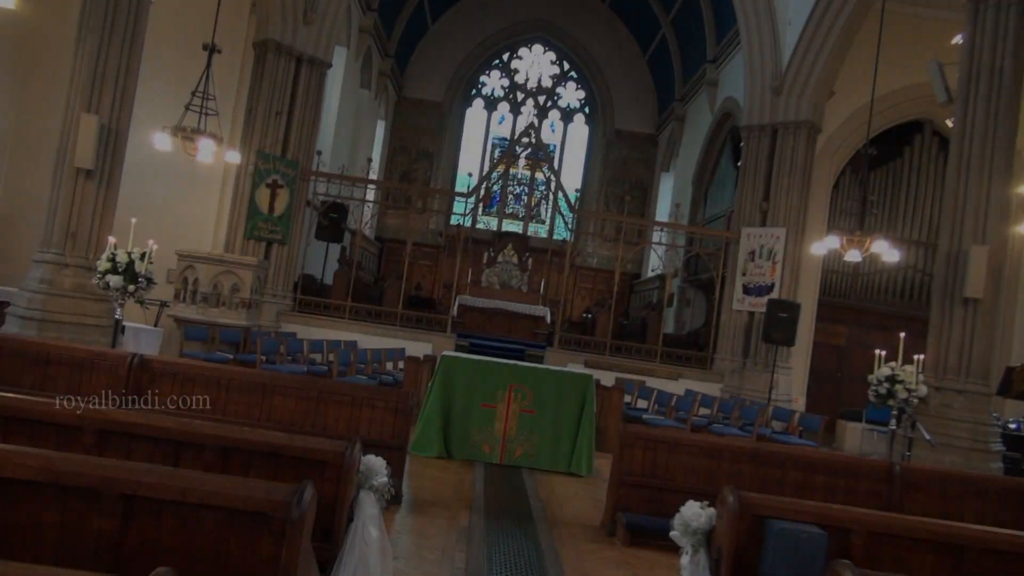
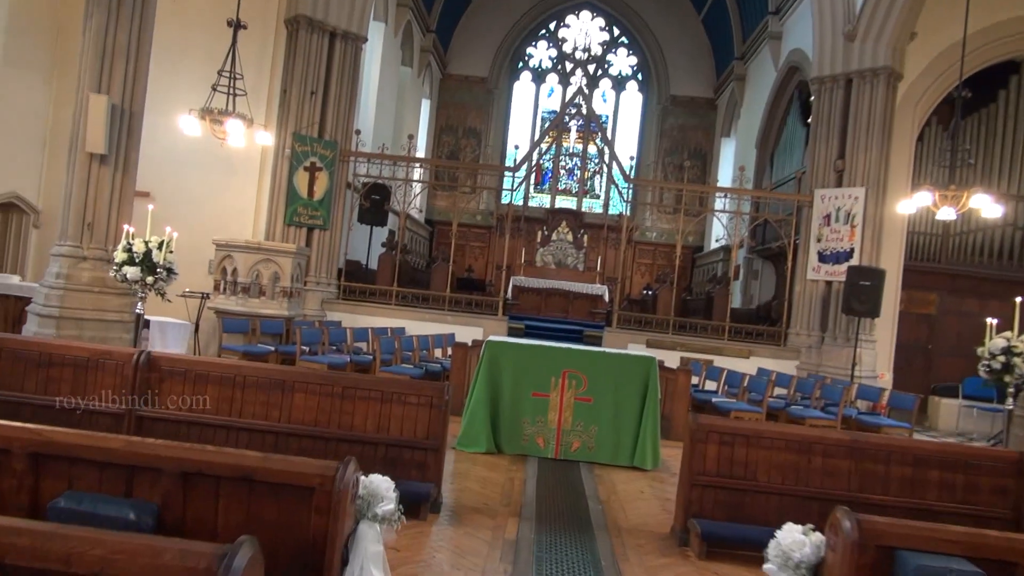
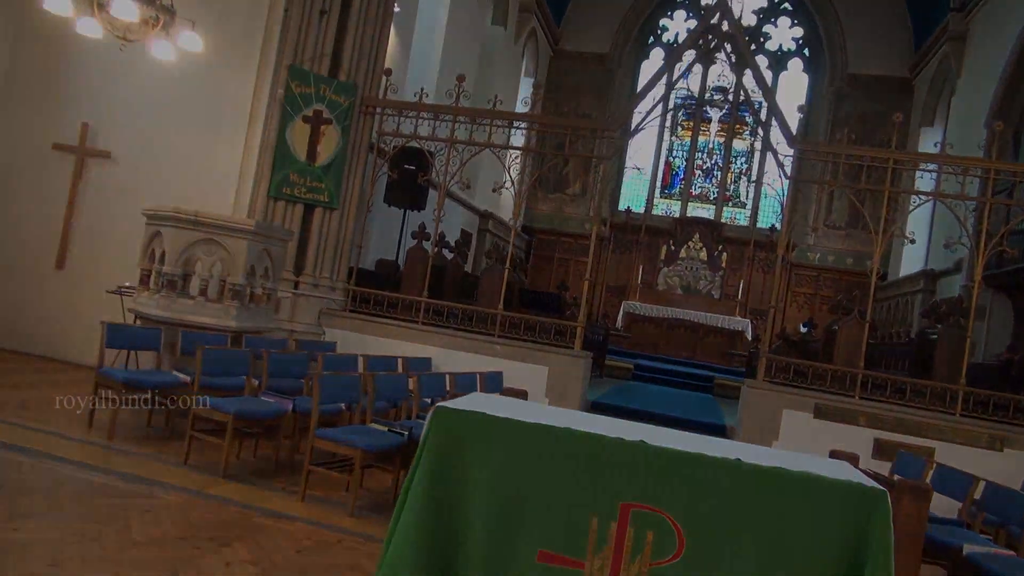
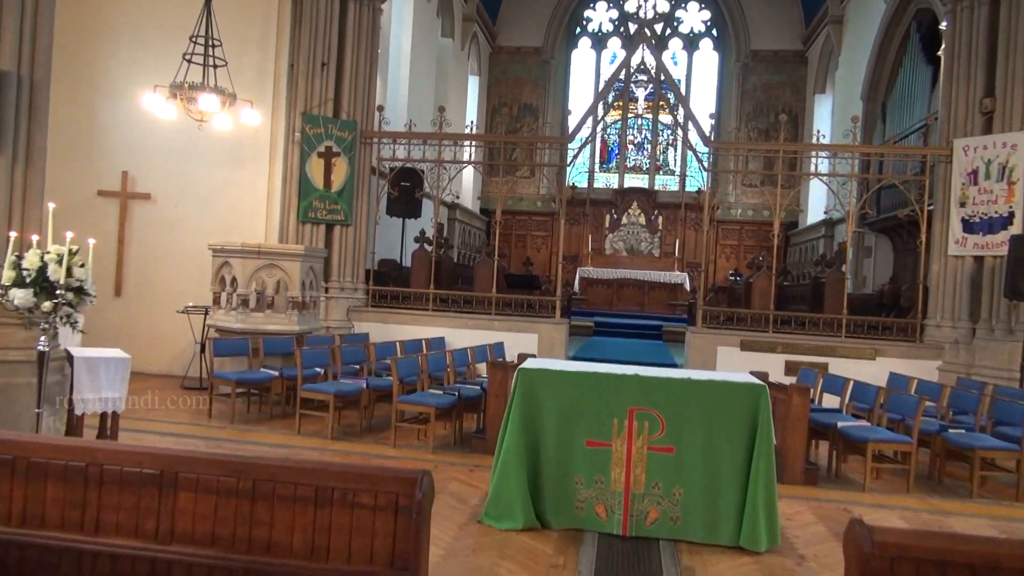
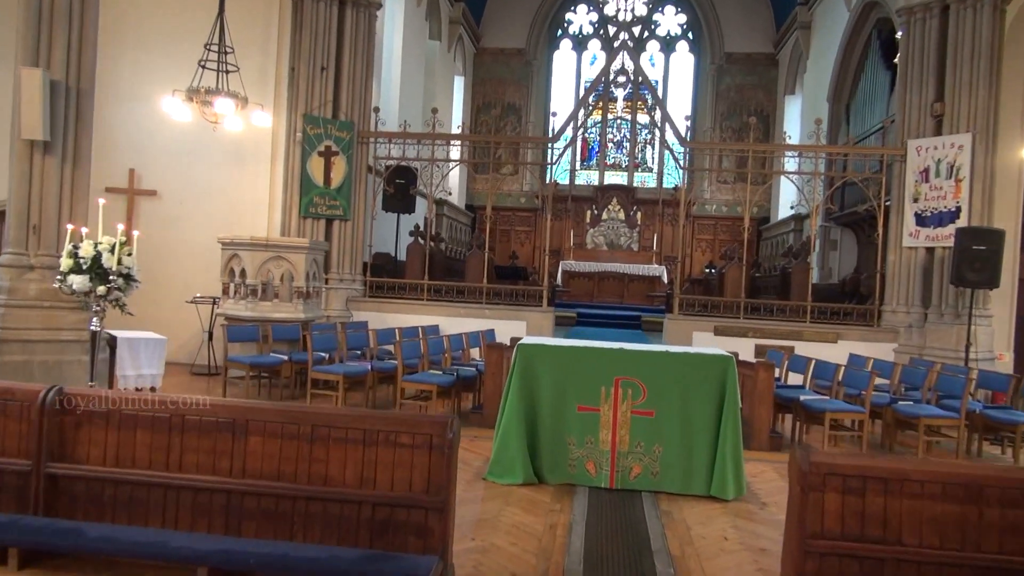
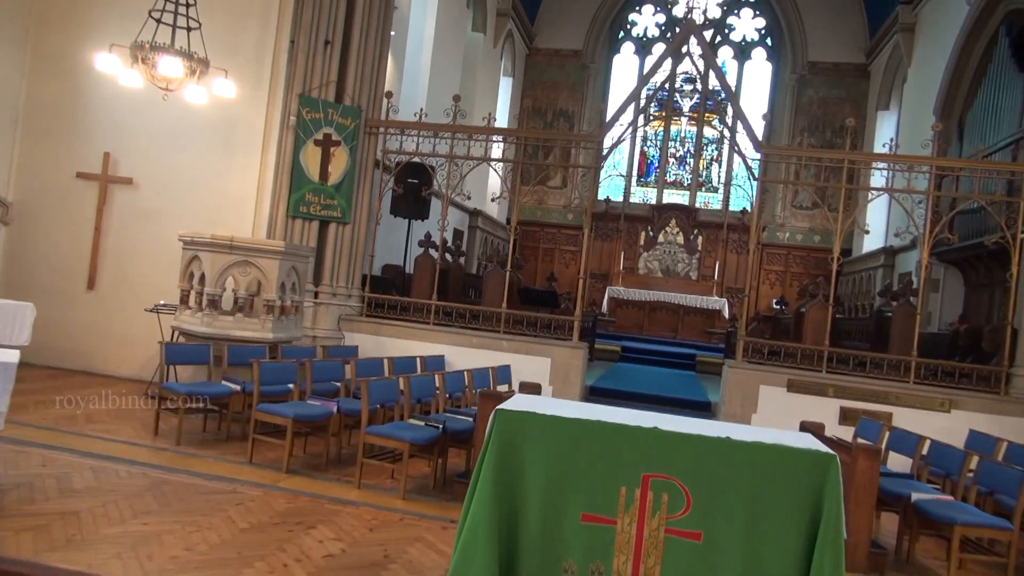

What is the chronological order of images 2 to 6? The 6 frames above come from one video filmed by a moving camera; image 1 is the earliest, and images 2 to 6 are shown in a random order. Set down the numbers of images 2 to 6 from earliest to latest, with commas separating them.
2, 5, 4, 6, 3
